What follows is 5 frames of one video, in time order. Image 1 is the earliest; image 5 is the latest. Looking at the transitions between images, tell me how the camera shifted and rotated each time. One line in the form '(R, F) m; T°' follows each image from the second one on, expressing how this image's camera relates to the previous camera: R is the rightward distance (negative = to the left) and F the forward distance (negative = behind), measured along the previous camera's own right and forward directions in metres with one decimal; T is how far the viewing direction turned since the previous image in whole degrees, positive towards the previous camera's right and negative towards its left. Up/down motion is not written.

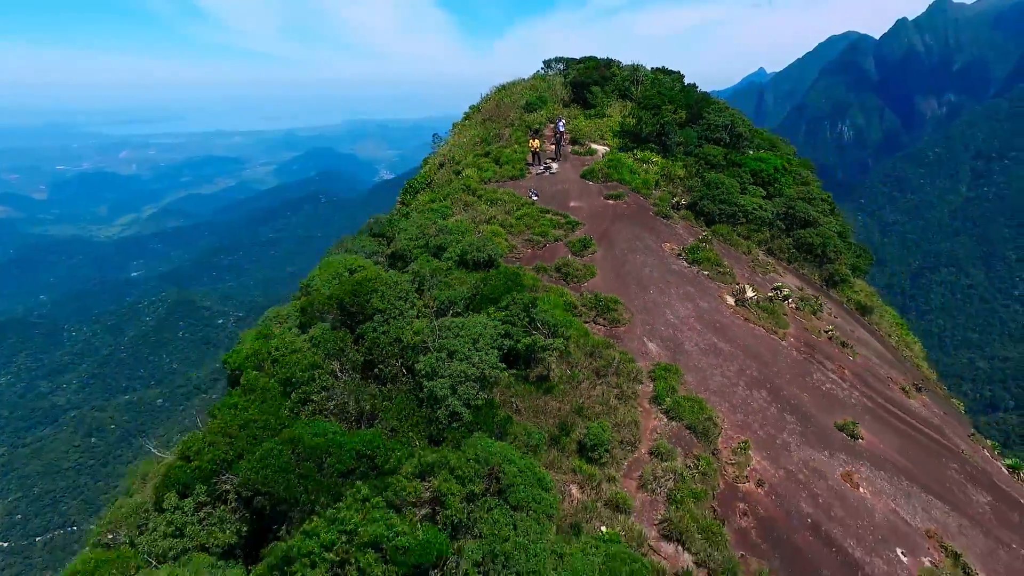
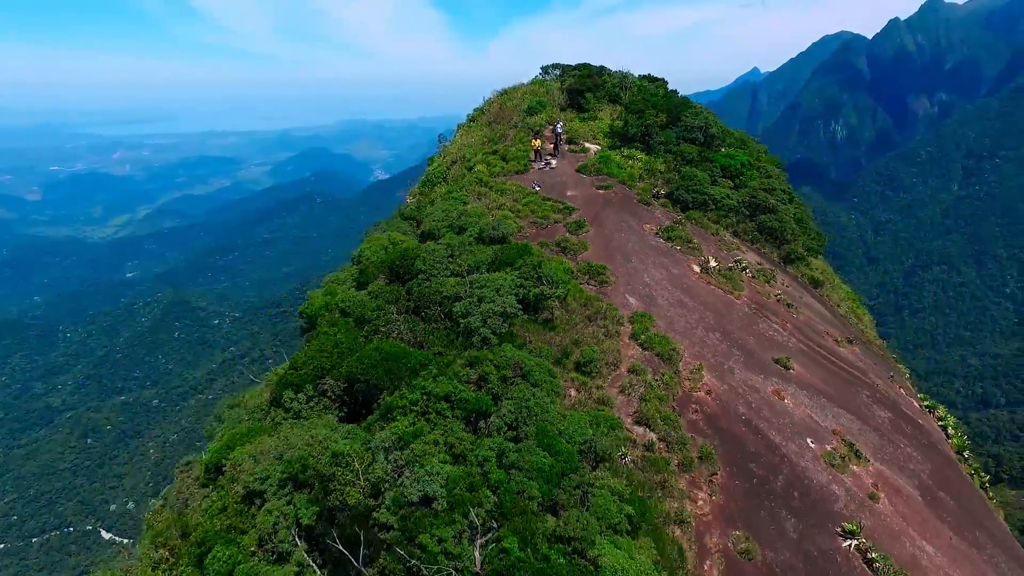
(-0.2, -1.7) m; 0°
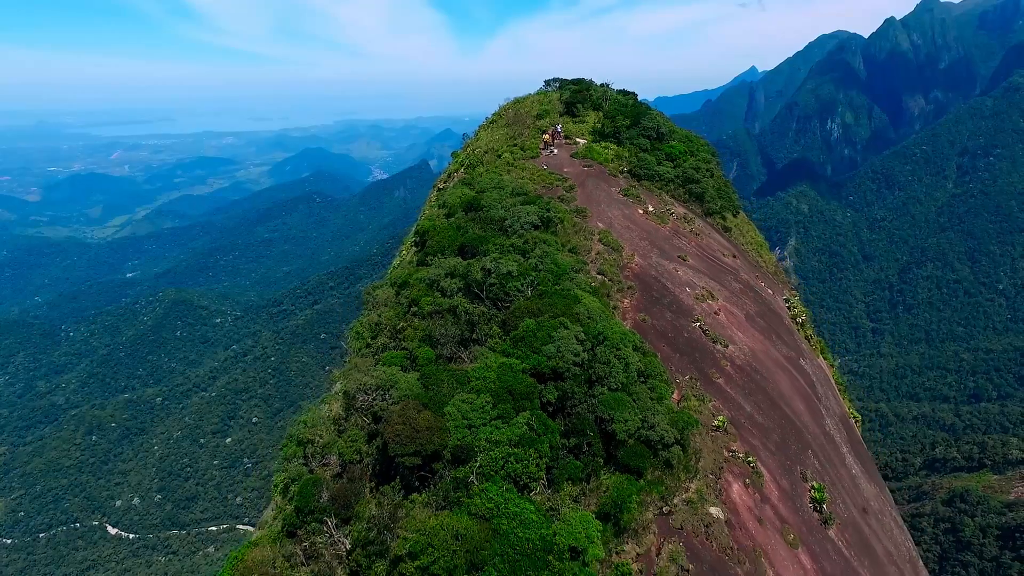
(-0.6, -6.0) m; 0°
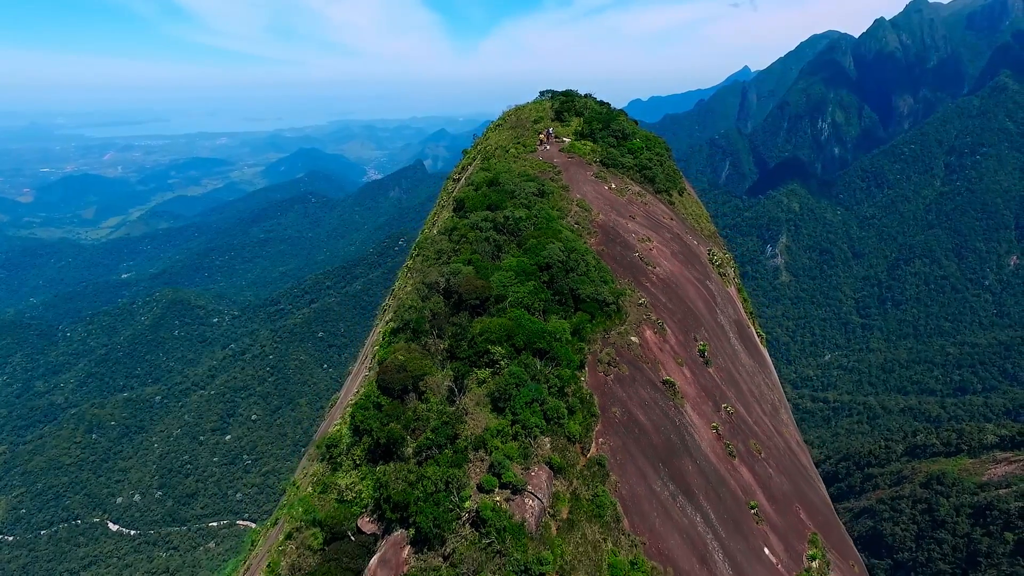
(-0.5, -6.7) m; +1°
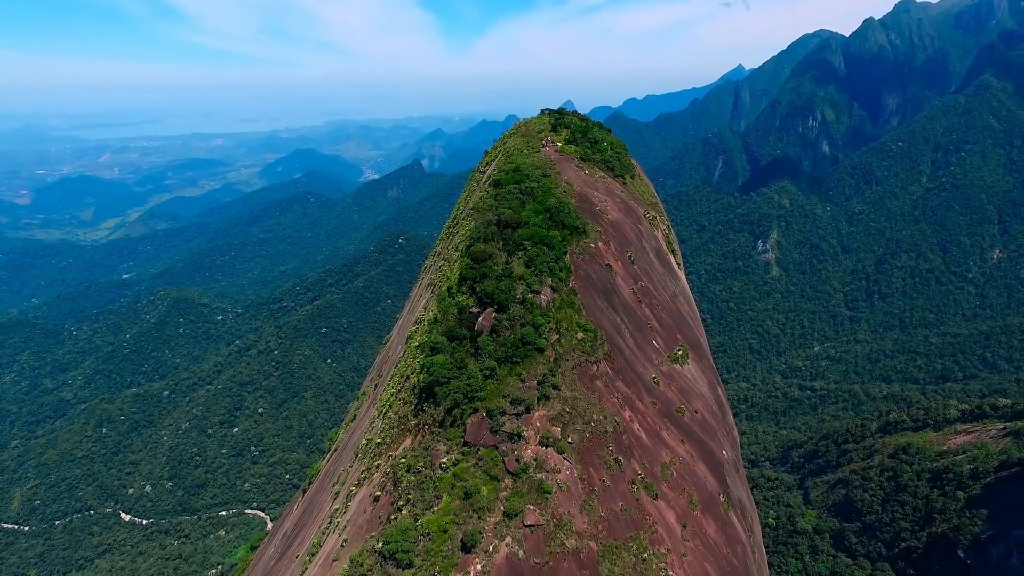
(-1.3, -14.6) m; 0°
